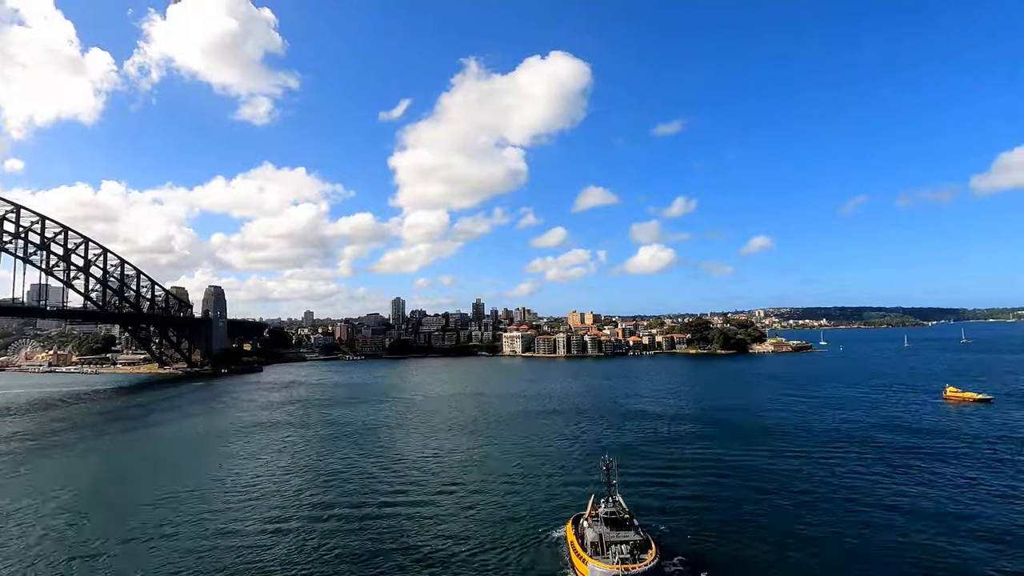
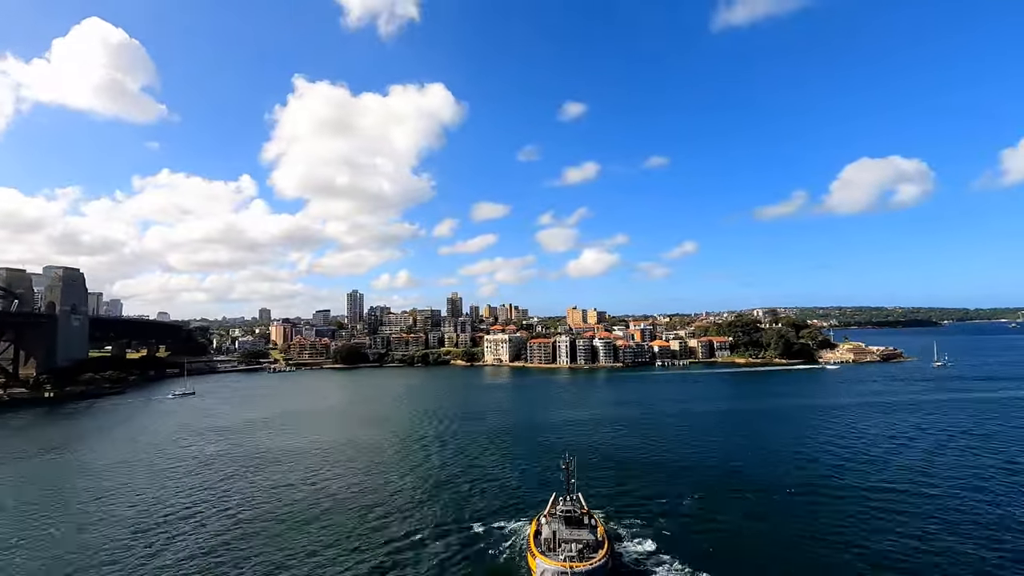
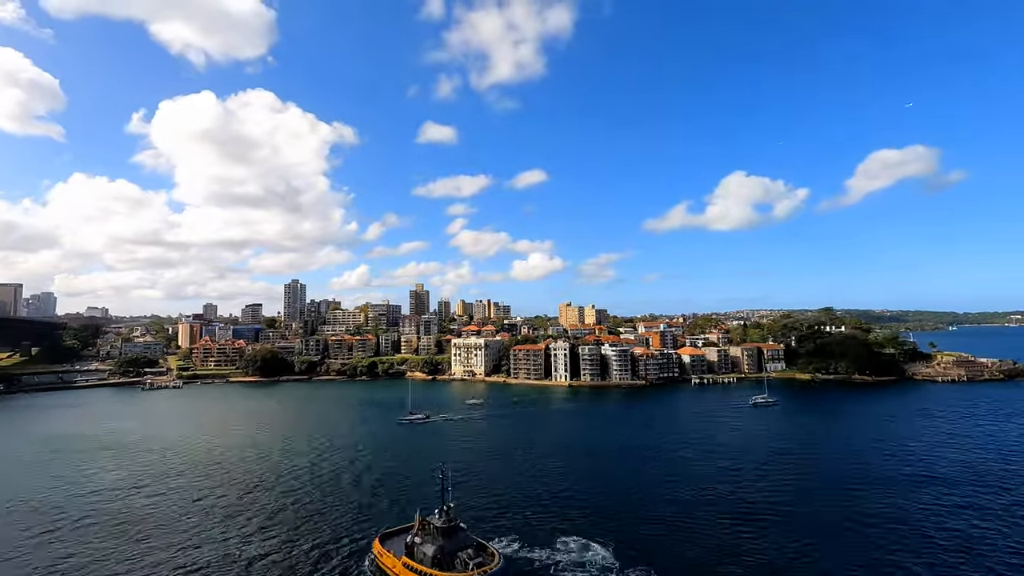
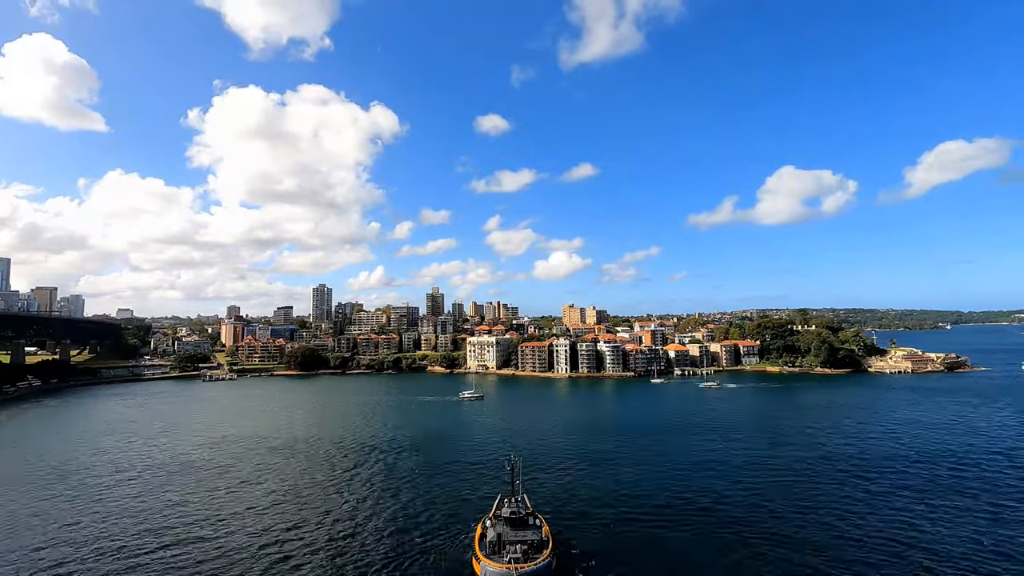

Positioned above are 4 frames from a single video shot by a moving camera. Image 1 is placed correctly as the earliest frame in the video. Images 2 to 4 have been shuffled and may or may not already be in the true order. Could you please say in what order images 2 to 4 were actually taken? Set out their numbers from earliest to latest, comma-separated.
2, 4, 3
